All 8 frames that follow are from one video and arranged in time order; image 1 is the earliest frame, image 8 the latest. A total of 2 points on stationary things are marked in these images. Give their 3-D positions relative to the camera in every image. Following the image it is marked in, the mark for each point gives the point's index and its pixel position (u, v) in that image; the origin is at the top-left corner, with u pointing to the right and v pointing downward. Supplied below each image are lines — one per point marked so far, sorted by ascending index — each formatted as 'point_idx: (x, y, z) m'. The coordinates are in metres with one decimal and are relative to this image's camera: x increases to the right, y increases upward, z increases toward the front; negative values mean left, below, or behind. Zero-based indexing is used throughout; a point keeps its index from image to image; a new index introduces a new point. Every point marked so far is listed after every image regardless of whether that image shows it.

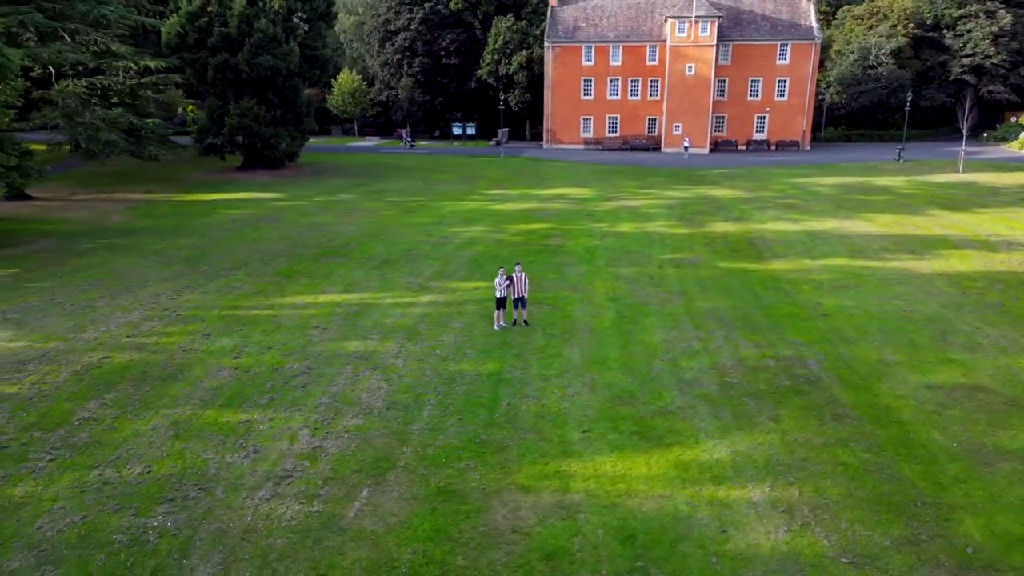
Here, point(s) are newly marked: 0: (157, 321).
0: (-7.2, -0.6, +15.0) m
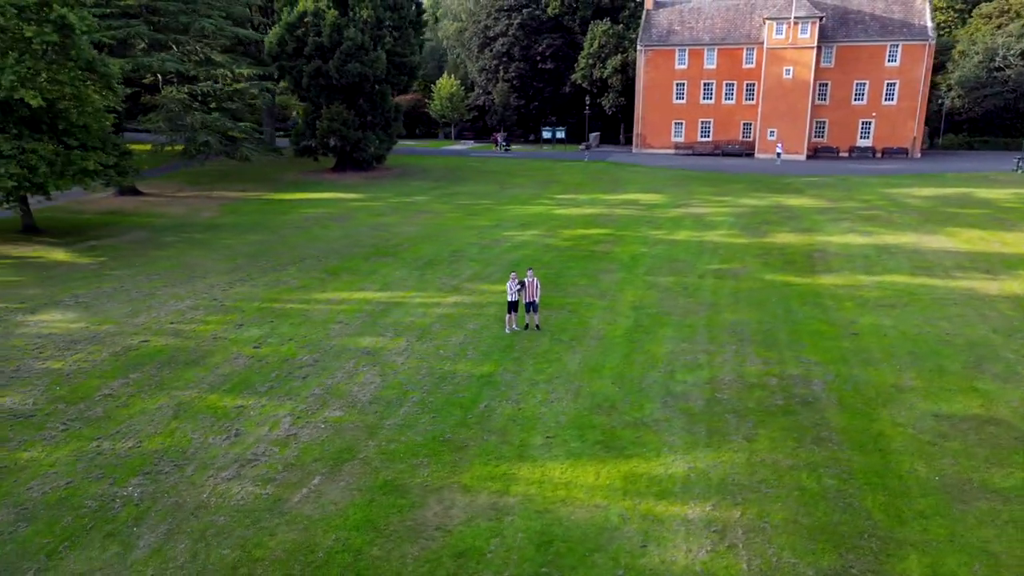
0: (-6.8, -0.4, +16.2) m
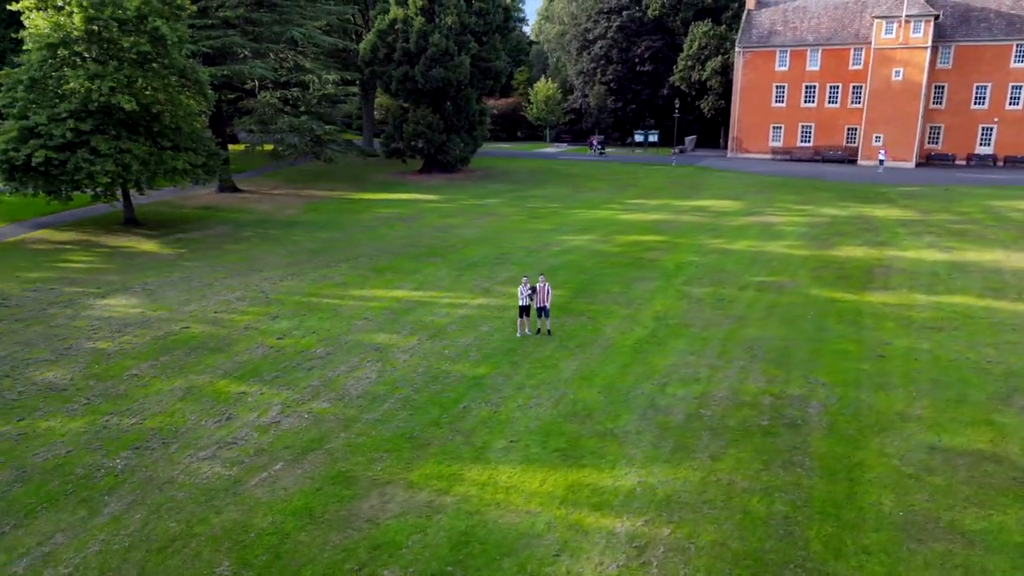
0: (-6.2, -0.3, +17.4) m
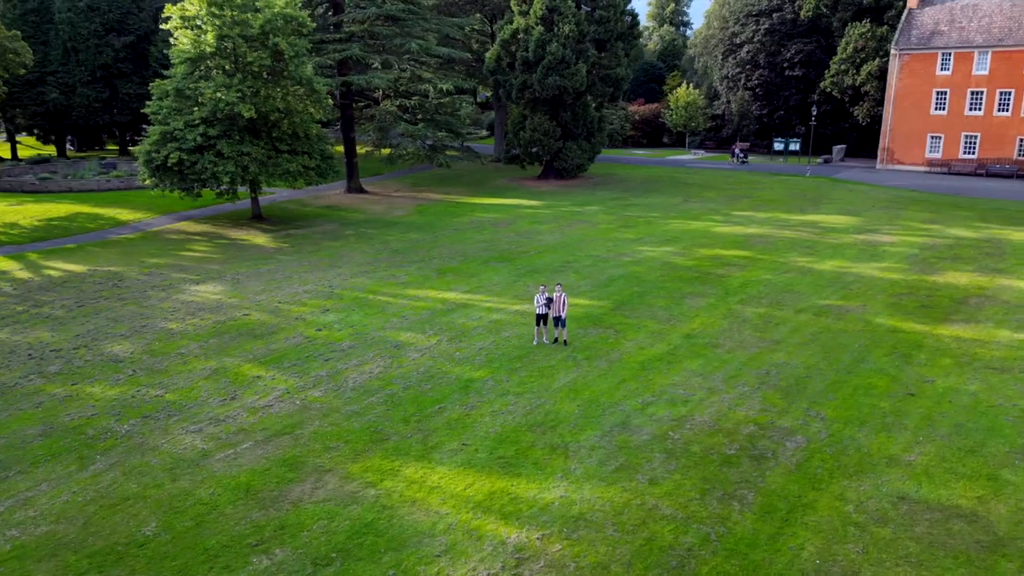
0: (-5.1, -0.1, +18.9) m
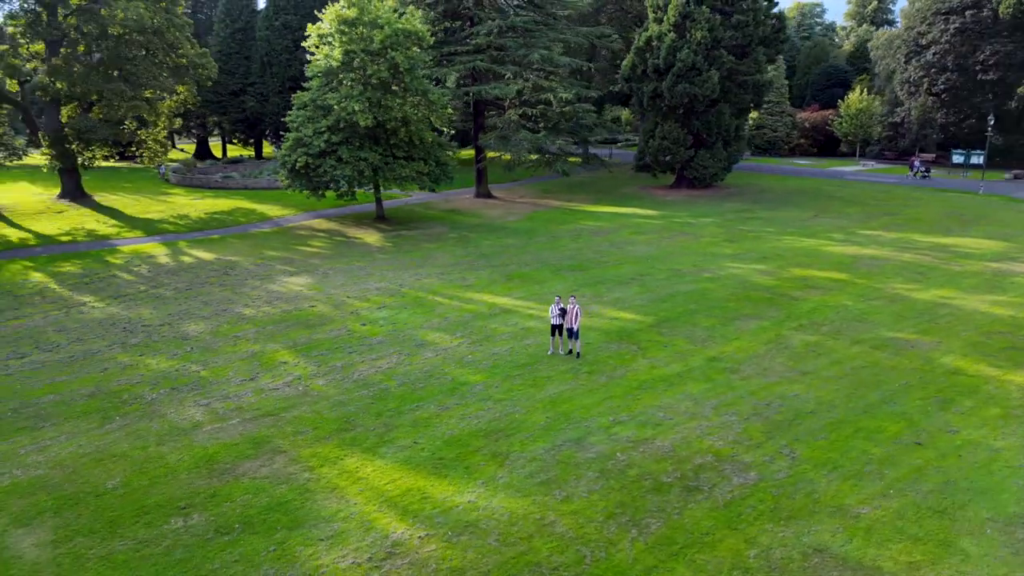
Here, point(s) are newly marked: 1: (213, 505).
0: (-3.6, -0.1, +20.2) m
1: (-3.8, -2.8, +9.4) m
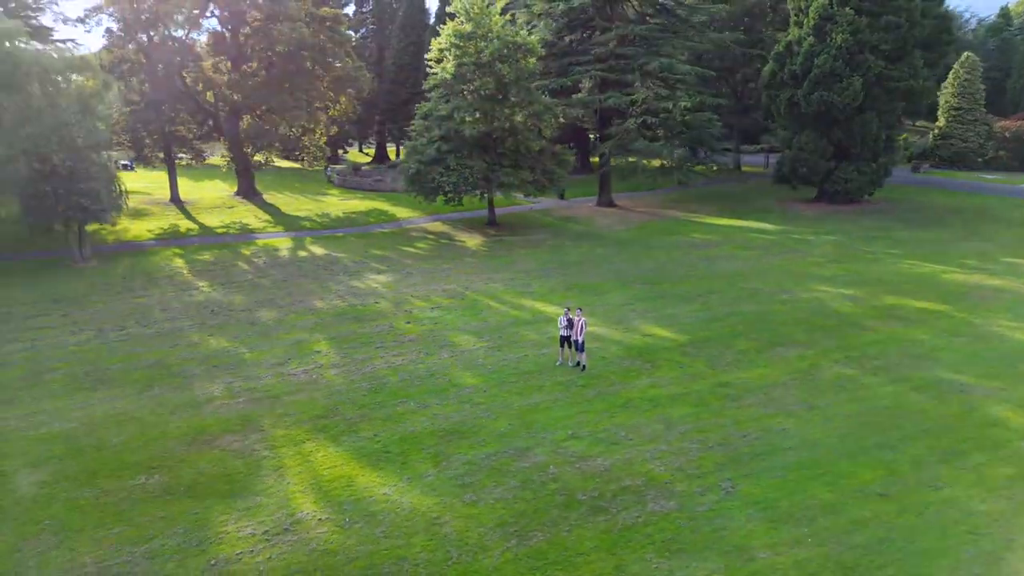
0: (-1.9, -0.1, +21.3) m
1: (-4.9, -2.6, +10.8) m
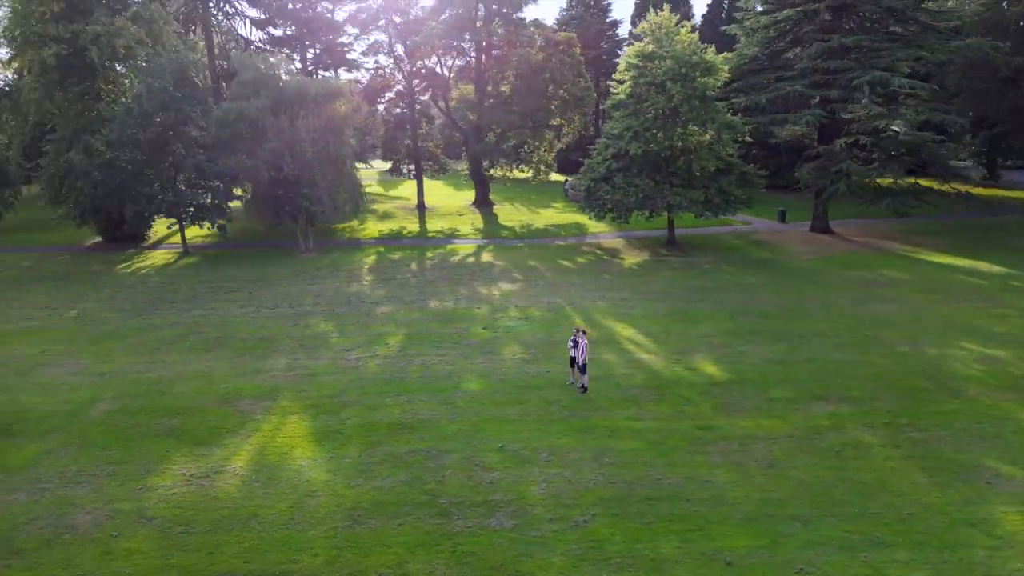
0: (+1.1, -0.5, +22.2) m
1: (-5.9, -2.4, +13.7) m
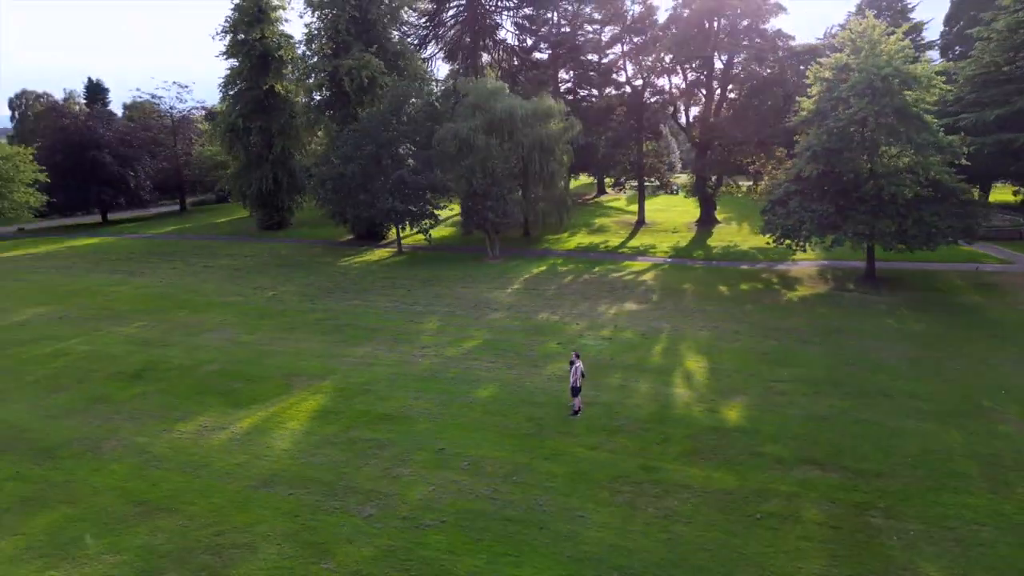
0: (+4.1, -1.2, +21.7) m
1: (-5.9, -2.2, +16.8) m
